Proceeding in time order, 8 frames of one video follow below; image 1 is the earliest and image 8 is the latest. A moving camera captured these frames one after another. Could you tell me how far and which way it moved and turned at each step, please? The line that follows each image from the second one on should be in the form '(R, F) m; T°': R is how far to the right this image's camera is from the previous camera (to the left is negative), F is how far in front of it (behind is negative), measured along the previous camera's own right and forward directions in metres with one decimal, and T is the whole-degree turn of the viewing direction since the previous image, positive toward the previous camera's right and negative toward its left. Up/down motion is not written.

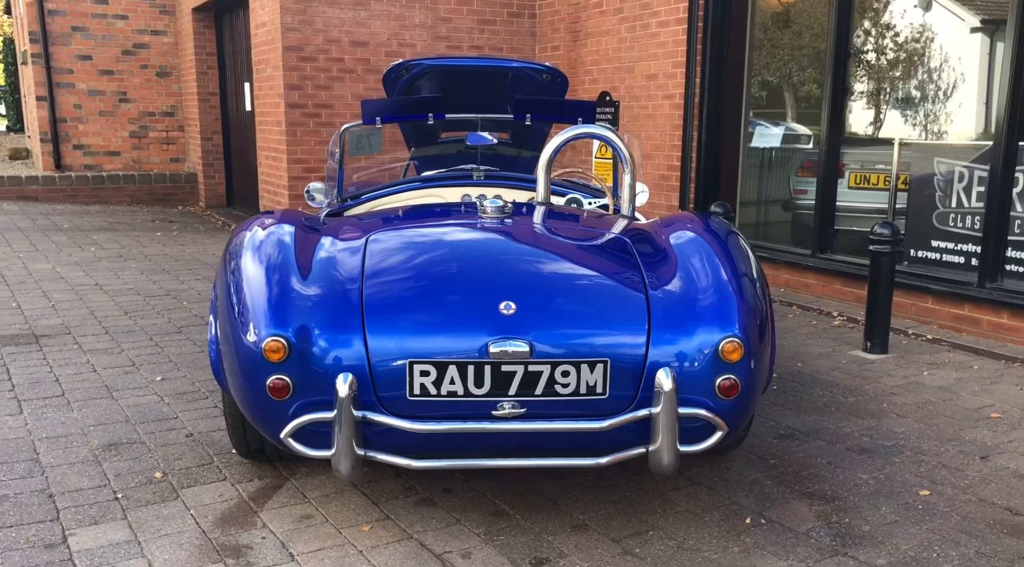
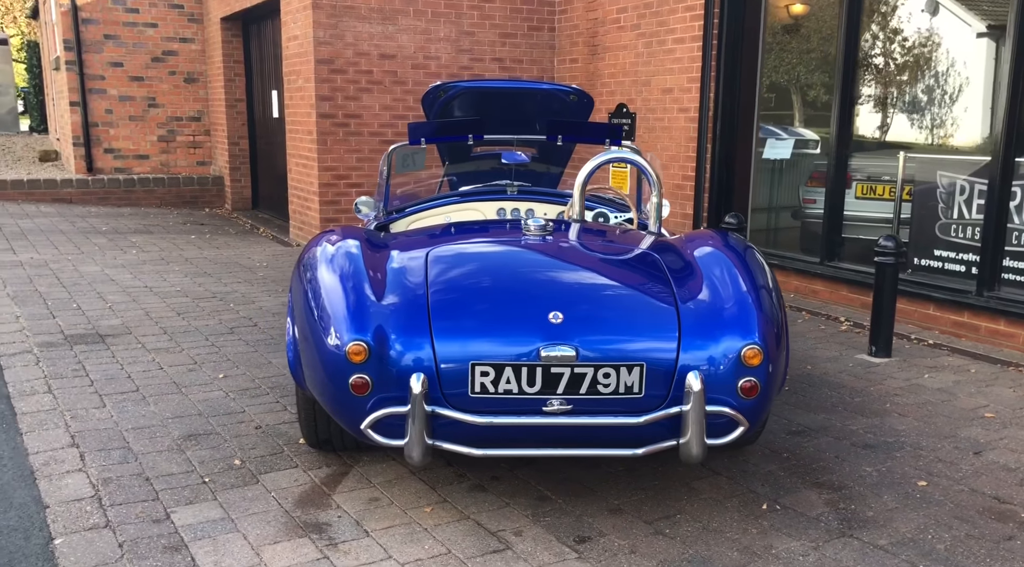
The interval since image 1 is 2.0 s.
(-0.2, -0.4) m; 0°
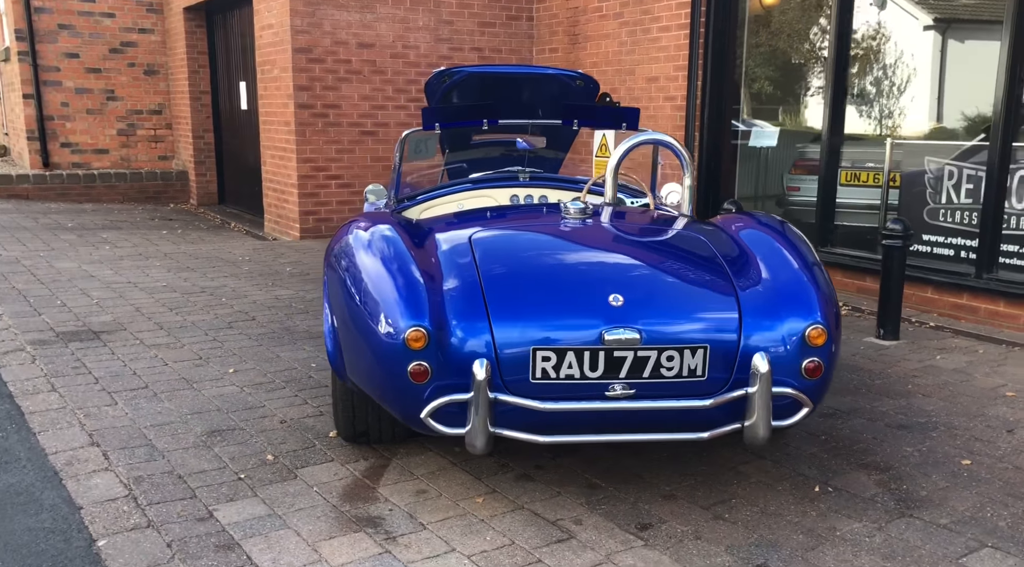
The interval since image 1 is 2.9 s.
(-0.4, +0.1) m; +3°
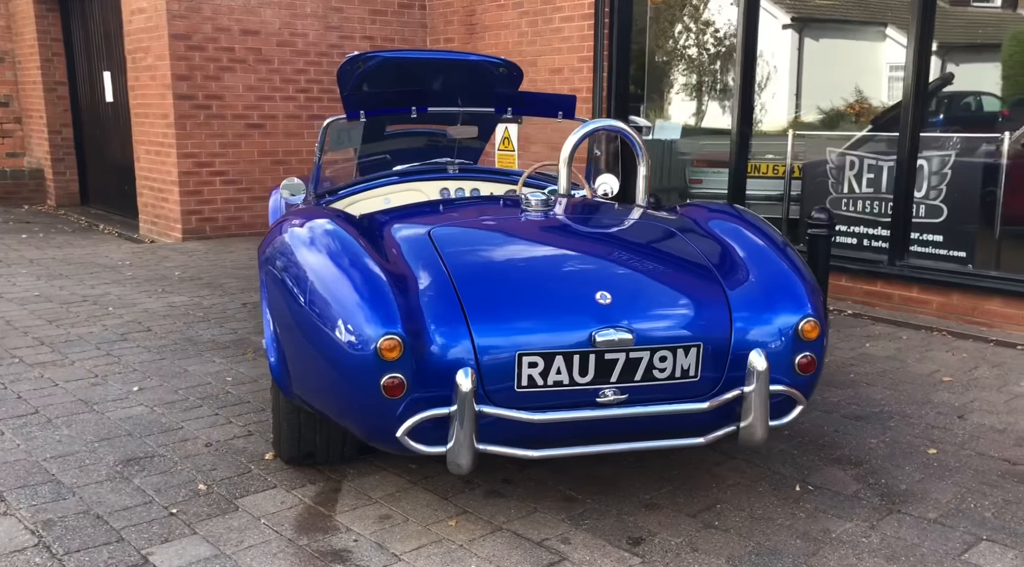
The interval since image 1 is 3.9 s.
(-0.3, +0.3) m; +8°
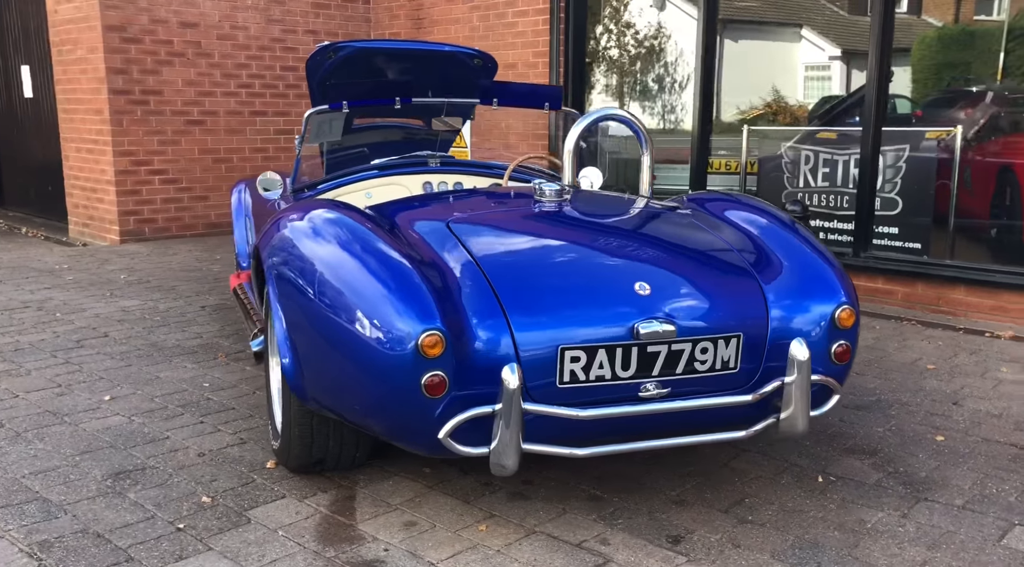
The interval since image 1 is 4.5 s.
(-0.4, +0.2) m; +5°
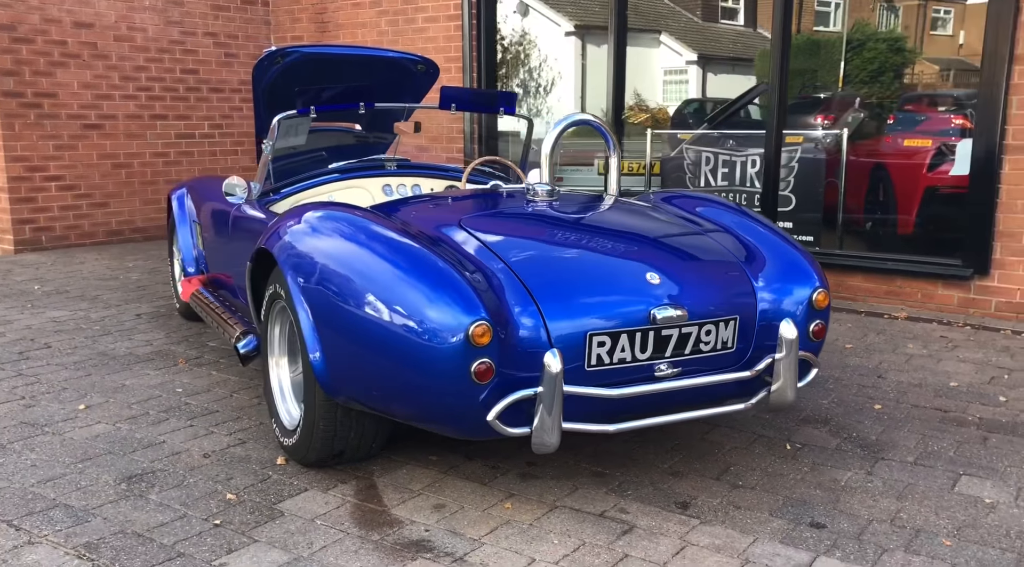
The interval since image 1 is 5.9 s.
(-0.5, -0.2) m; +9°
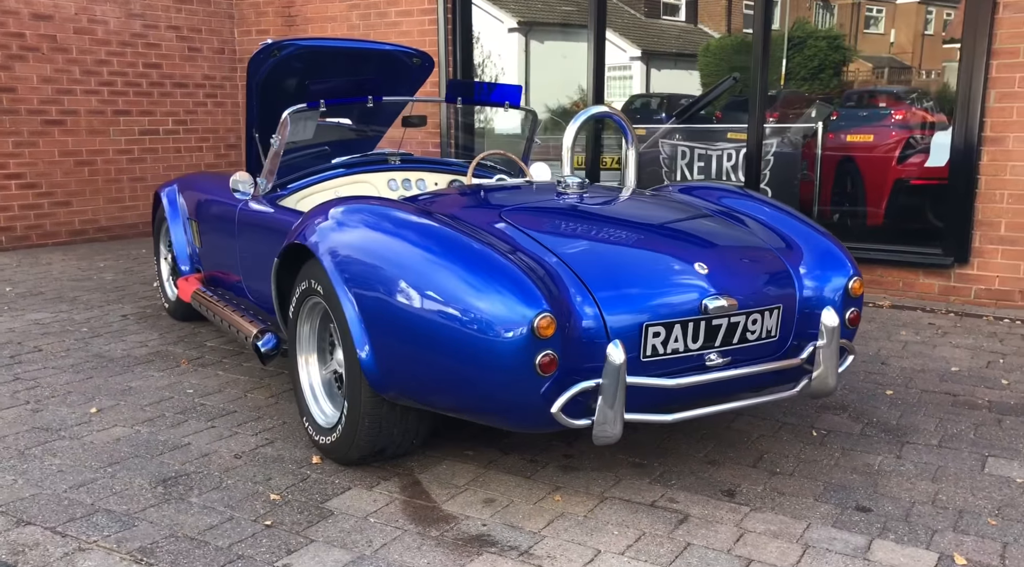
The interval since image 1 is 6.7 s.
(-0.4, 0.0) m; +4°
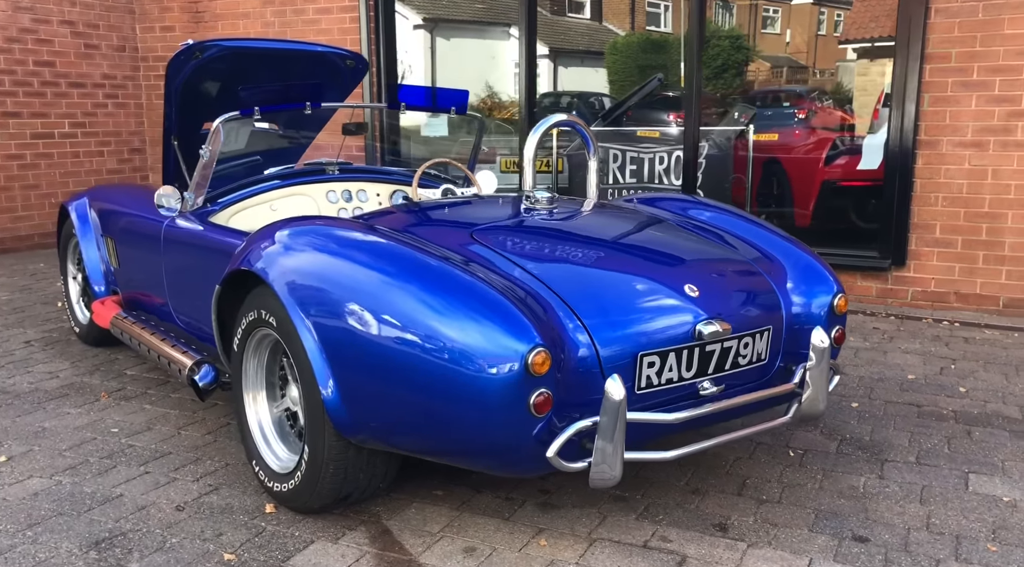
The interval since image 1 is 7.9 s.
(-0.2, +0.3) m; +6°
